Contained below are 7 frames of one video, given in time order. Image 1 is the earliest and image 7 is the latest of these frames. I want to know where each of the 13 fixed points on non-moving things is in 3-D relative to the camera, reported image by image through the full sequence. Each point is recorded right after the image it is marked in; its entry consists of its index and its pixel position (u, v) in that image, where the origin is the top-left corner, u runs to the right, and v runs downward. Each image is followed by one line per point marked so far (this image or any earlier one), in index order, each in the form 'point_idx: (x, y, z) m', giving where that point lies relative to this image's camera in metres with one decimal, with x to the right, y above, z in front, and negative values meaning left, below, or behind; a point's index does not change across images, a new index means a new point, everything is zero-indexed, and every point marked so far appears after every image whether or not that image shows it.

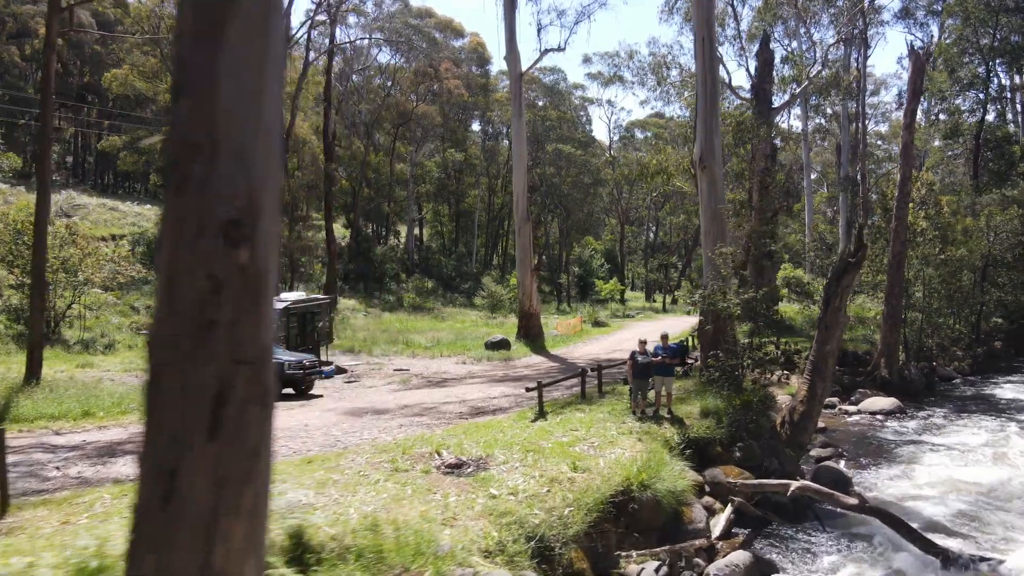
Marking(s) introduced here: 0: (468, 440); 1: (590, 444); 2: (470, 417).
0: (-0.5, -1.5, +7.4) m
1: (+0.8, -1.6, +7.5) m
2: (-0.6, -1.7, +9.7) m
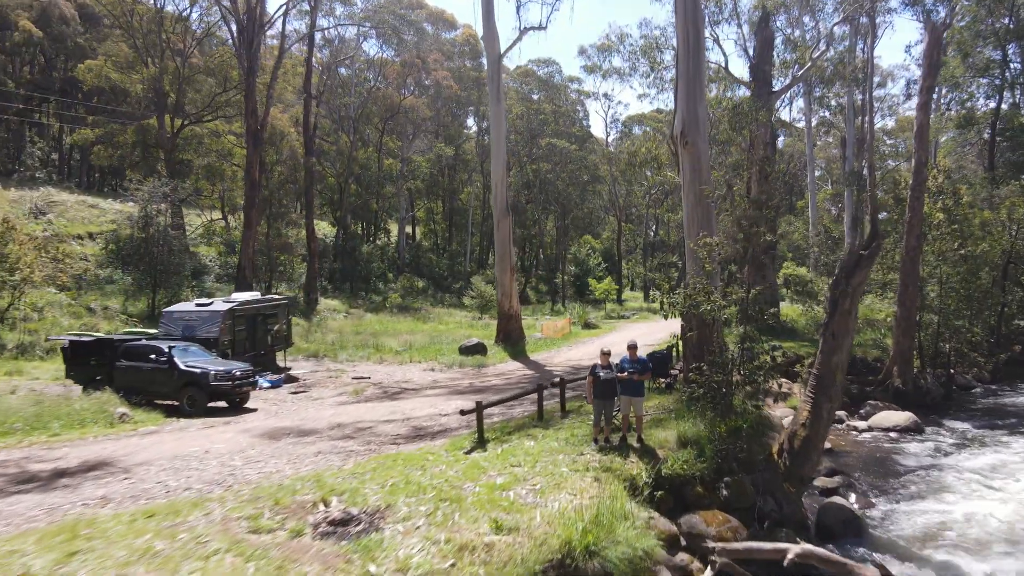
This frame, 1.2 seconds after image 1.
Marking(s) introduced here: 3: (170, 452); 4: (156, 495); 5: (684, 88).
0: (-1.1, -1.5, +5.8) m
1: (+0.1, -1.6, +5.8) m
2: (-1.2, -1.7, +8.1) m
3: (-3.8, -1.8, +8.2) m
4: (-3.1, -1.8, +6.4) m
5: (+2.4, +2.8, +10.2) m
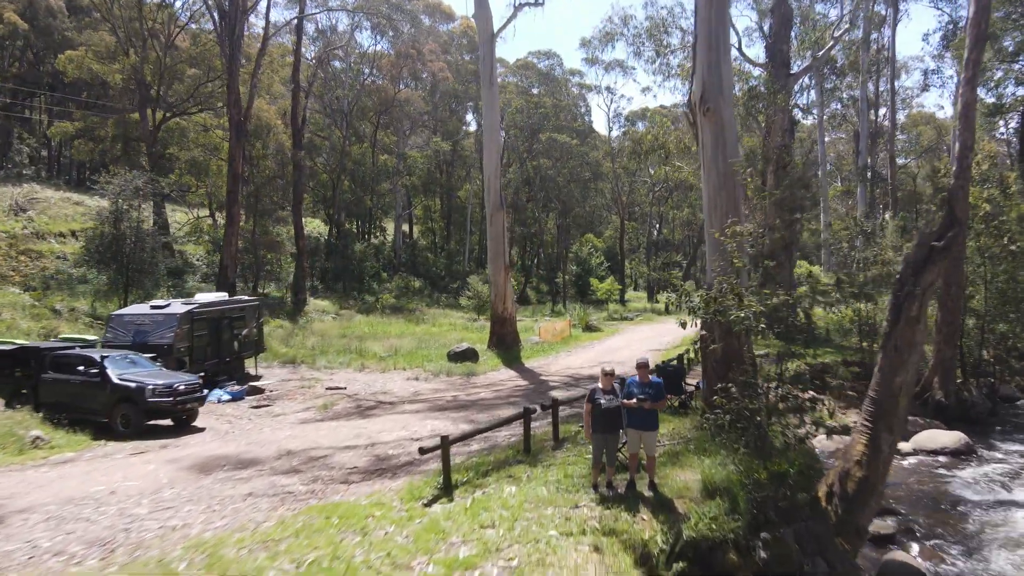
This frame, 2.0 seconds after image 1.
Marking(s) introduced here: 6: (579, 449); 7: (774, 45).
0: (-1.3, -1.5, +4.2) m
1: (-0.1, -1.6, +4.2) m
2: (-1.4, -1.7, +6.5) m
3: (-3.9, -1.8, +6.6) m
4: (-3.2, -1.8, +4.8) m
5: (+2.2, +2.8, +8.6) m
6: (+0.6, -1.5, +6.8) m
7: (+6.2, +5.8, +17.6) m
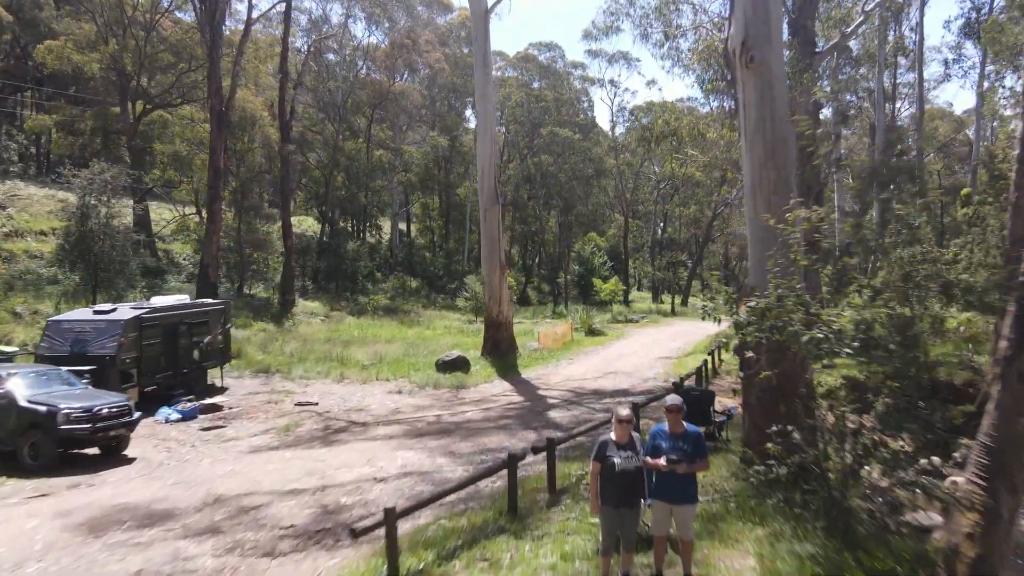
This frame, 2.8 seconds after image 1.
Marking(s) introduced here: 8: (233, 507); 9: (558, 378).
0: (-1.4, -1.6, +2.5) m
1: (-0.2, -1.6, +2.6) m
2: (-1.5, -1.7, +4.8) m
3: (-4.1, -1.9, +4.9) m
4: (-3.4, -1.8, +3.1) m
5: (+2.1, +2.7, +6.9) m
6: (+0.5, -1.5, +5.1) m
7: (+6.1, +5.7, +15.9) m
8: (-2.3, -1.8, +6.2) m
9: (+0.9, -1.7, +14.2) m
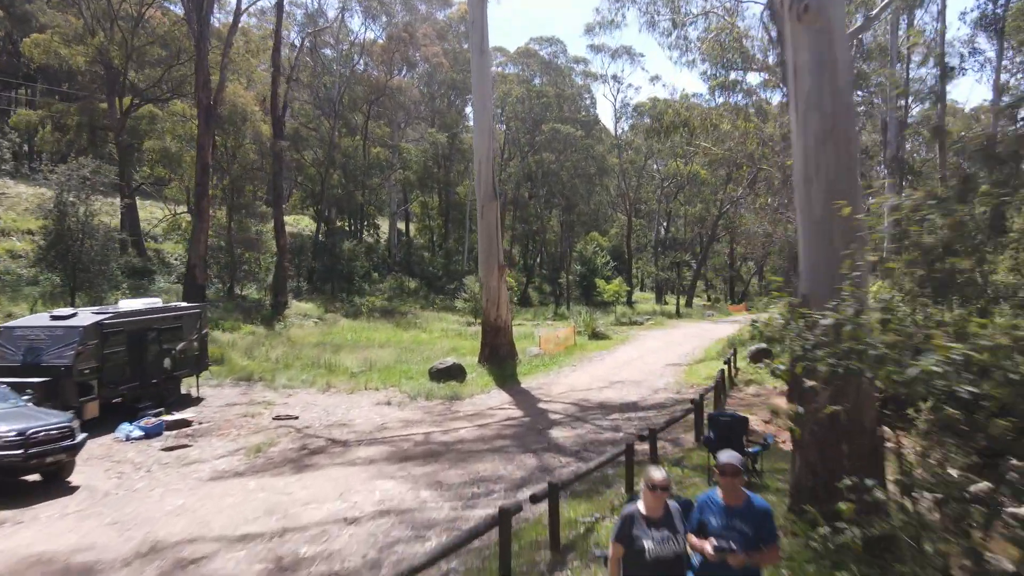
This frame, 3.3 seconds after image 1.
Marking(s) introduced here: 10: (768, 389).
0: (-1.5, -1.6, +1.4) m
1: (-0.2, -1.7, +1.5) m
2: (-1.5, -1.8, +3.8) m
3: (-4.1, -1.9, +3.9) m
4: (-3.4, -1.9, +2.1) m
5: (+2.0, +2.7, +5.8) m
6: (+0.4, -1.6, +4.0) m
7: (+6.1, +5.7, +14.9) m
8: (-2.3, -1.9, +5.1) m
9: (+0.9, -1.8, +13.2) m
10: (+3.9, -1.5, +11.3) m
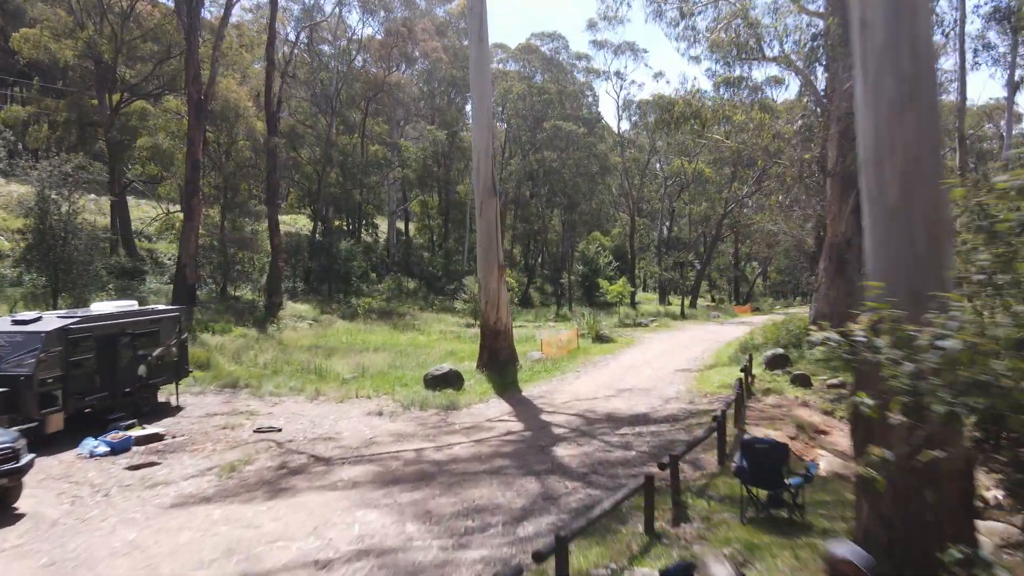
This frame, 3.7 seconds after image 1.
0: (-1.5, -1.6, +0.6) m
1: (-0.2, -1.7, +0.7) m
2: (-1.6, -1.8, +2.9) m
3: (-4.1, -1.9, +3.0) m
4: (-3.4, -1.9, +1.2) m
5: (+2.0, +2.7, +5.0) m
6: (+0.4, -1.6, +3.2) m
7: (+6.1, +5.7, +14.0) m
8: (-2.4, -1.9, +4.3) m
9: (+0.9, -1.8, +12.3) m
10: (+3.9, -1.6, +10.5) m
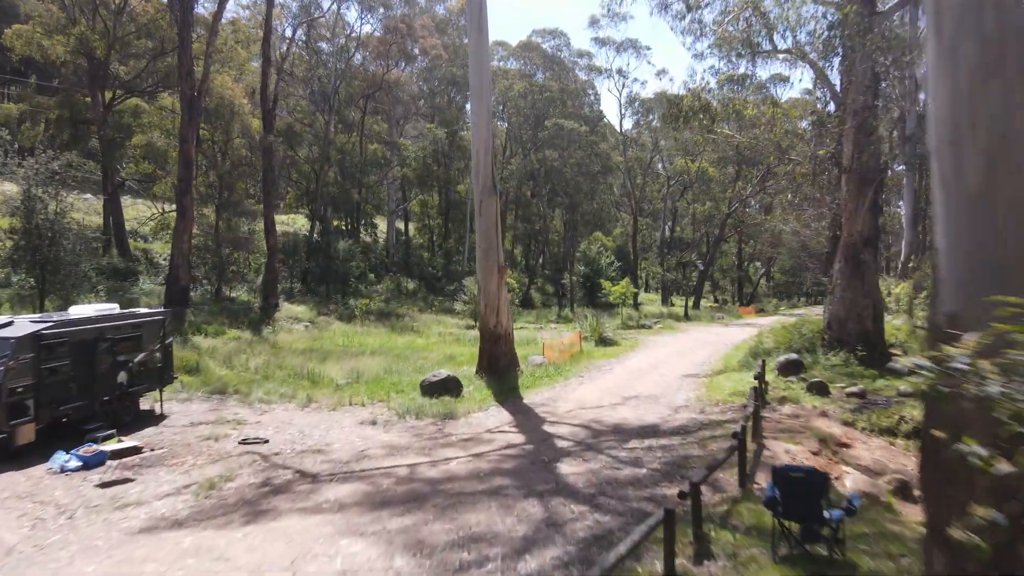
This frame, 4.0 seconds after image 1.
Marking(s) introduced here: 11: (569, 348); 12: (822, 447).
0: (-1.5, -1.7, 0.0) m
1: (-0.2, -1.7, +0.1) m
2: (-1.6, -1.9, +2.3) m
3: (-4.1, -2.0, +2.4) m
4: (-3.4, -1.9, +0.6) m
5: (+2.0, +2.6, +4.4) m
6: (+0.4, -1.6, +2.6) m
7: (+6.1, +5.6, +13.4) m
8: (-2.4, -1.9, +3.7) m
9: (+0.9, -1.8, +11.7) m
10: (+3.9, -1.6, +9.9) m
11: (+1.5, -1.5, +18.7) m
12: (+3.4, -1.7, +8.1) m
